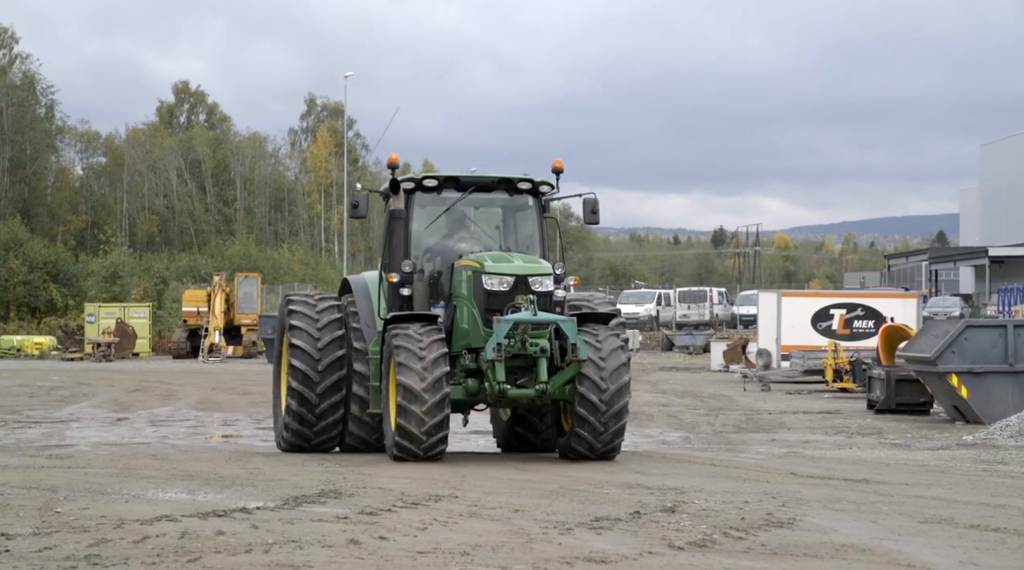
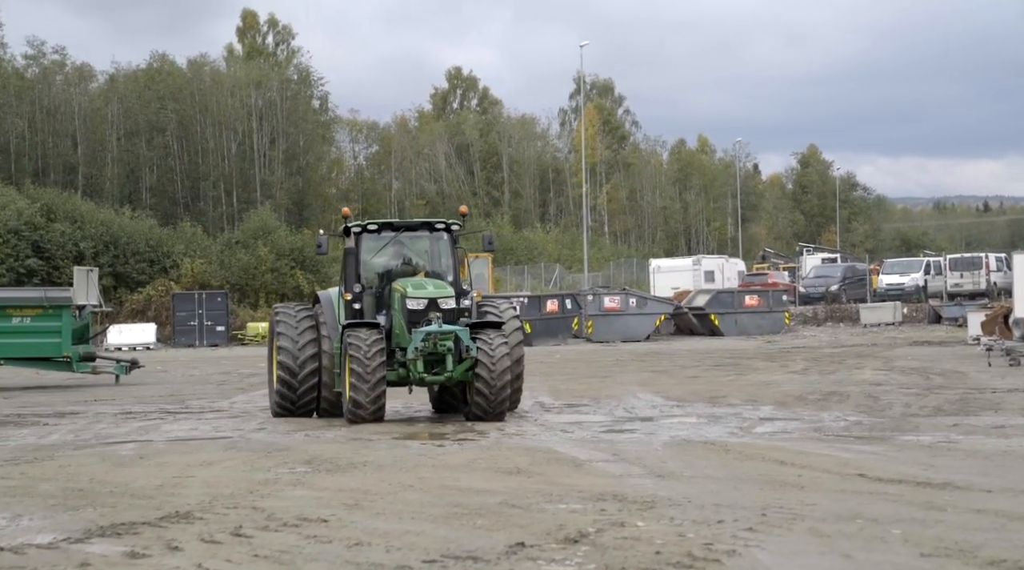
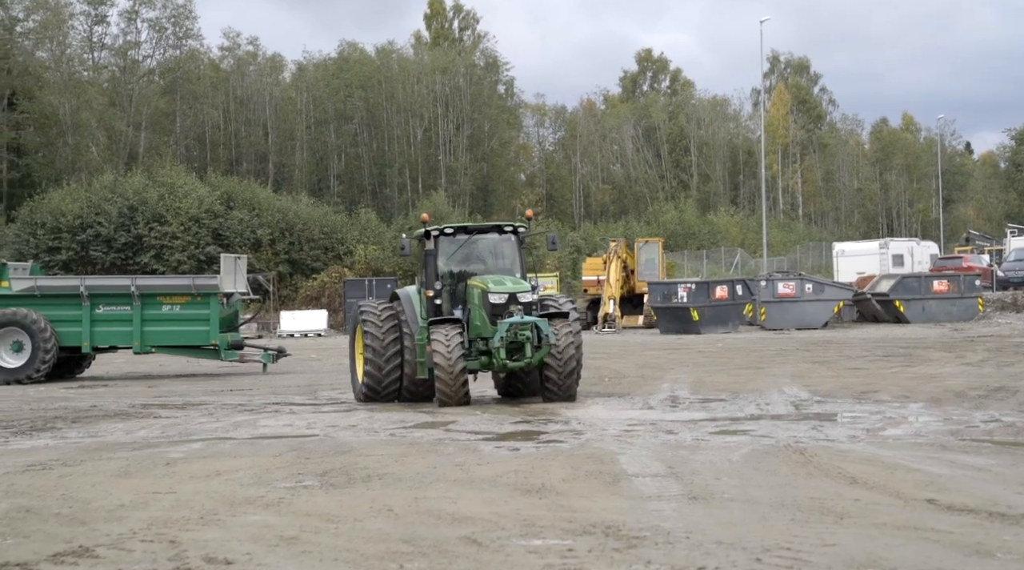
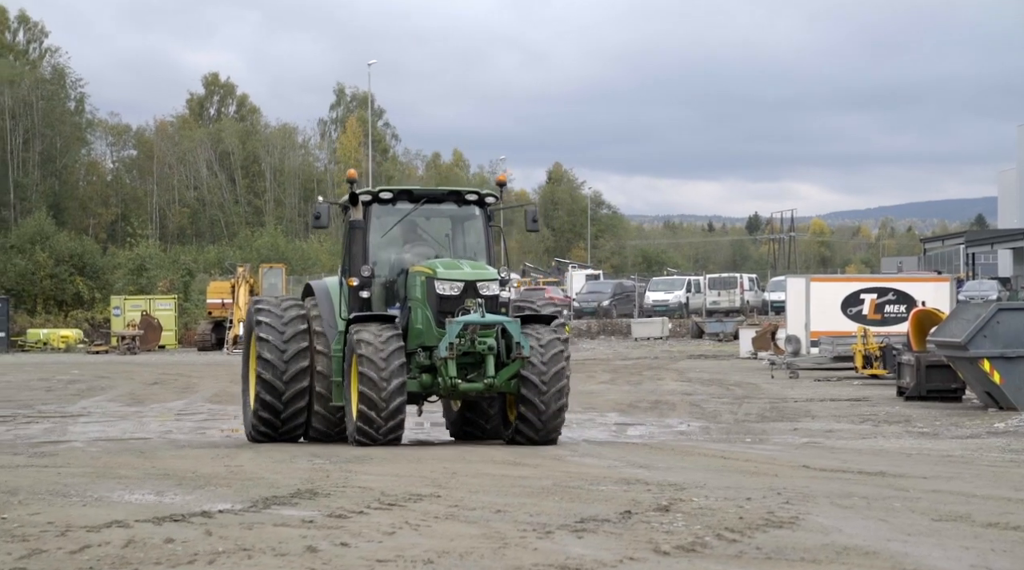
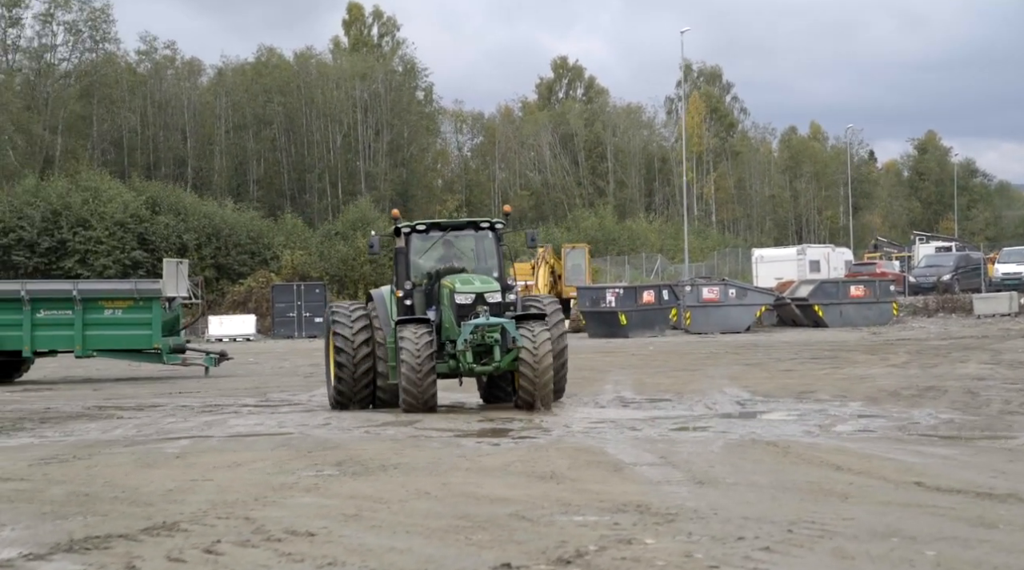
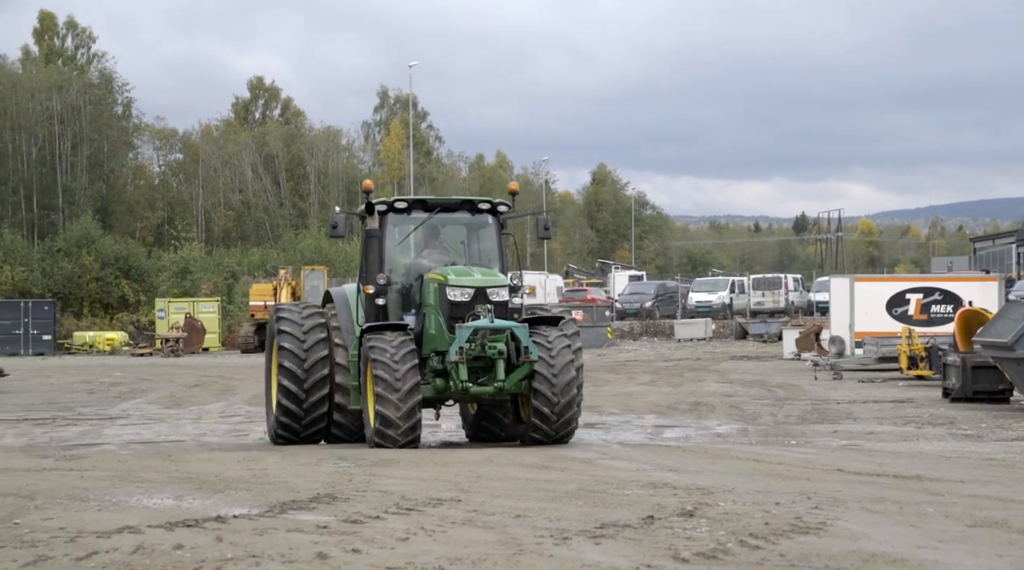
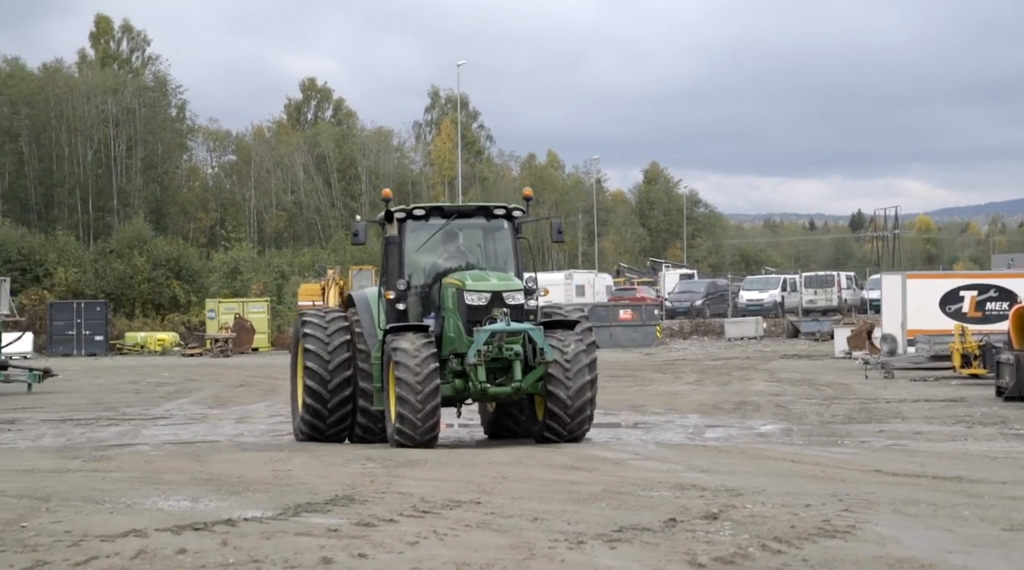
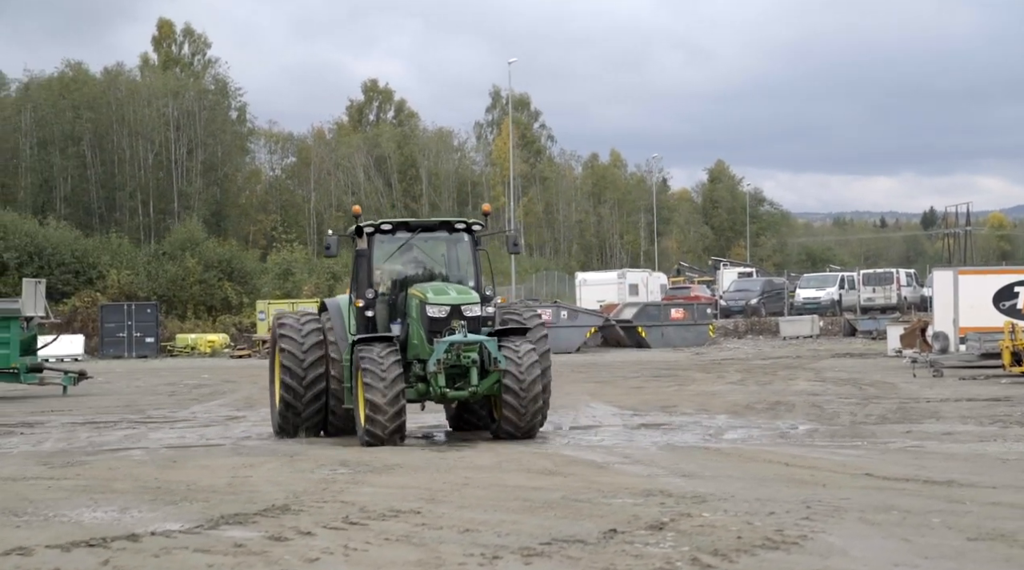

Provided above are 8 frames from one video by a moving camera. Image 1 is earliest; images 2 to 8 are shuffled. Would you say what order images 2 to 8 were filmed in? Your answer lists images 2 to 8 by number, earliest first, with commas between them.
4, 6, 7, 8, 2, 5, 3
